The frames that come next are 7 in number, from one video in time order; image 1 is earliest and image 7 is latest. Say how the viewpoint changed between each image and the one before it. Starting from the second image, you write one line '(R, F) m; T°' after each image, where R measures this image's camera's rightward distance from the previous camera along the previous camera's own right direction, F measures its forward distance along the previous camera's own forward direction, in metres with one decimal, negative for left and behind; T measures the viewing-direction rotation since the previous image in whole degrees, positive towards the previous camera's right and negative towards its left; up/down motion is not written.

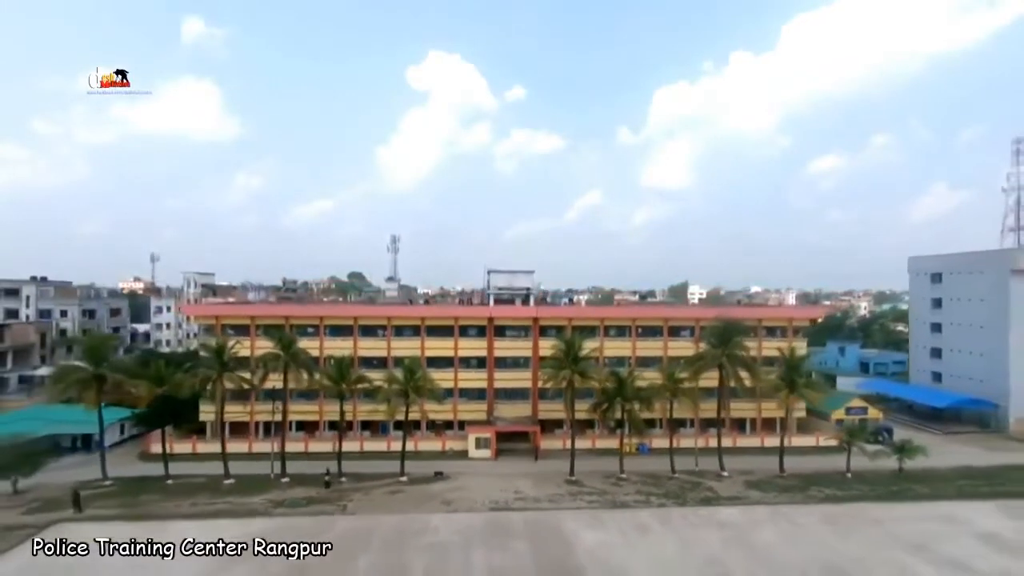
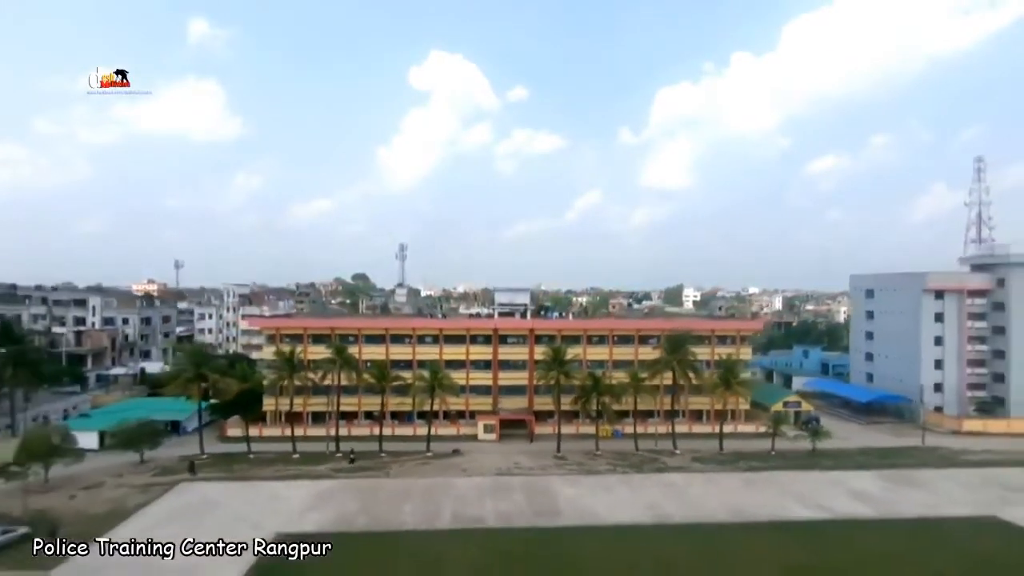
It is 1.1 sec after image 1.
(0.0, -4.7) m; 0°
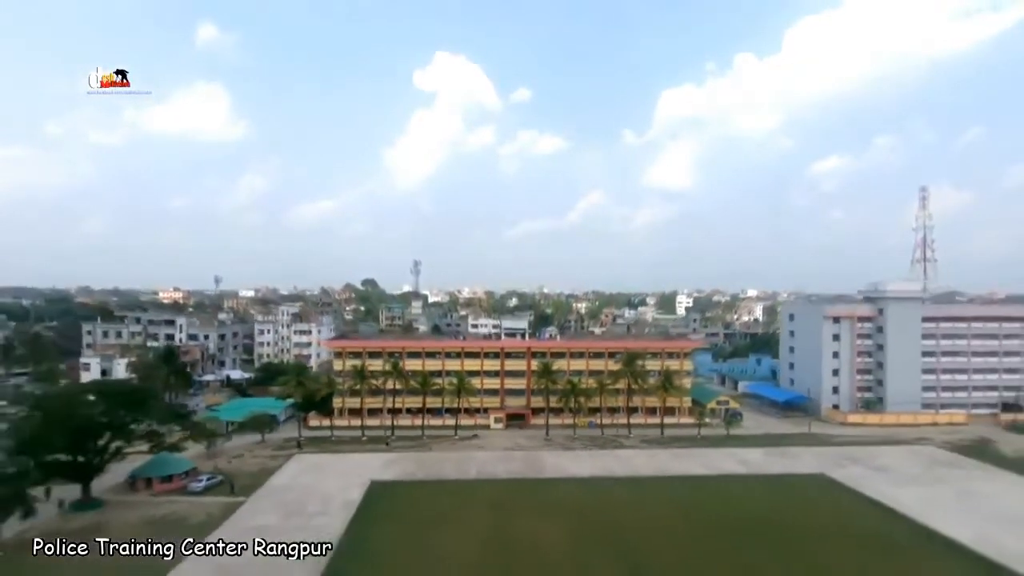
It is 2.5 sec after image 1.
(0.0, -8.7) m; 0°
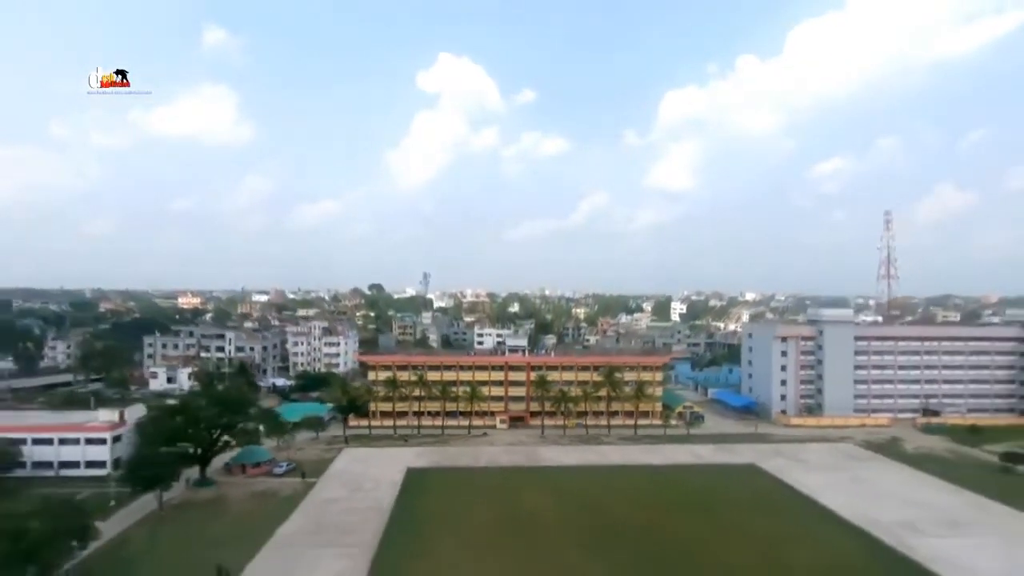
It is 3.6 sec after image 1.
(0.0, -7.1) m; 0°
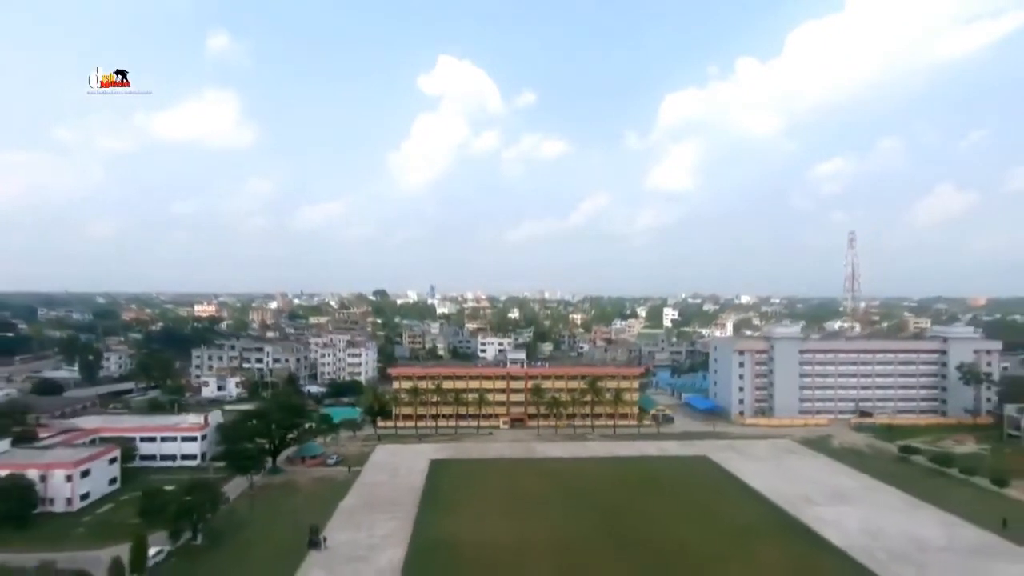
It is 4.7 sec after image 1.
(0.0, -7.9) m; 0°
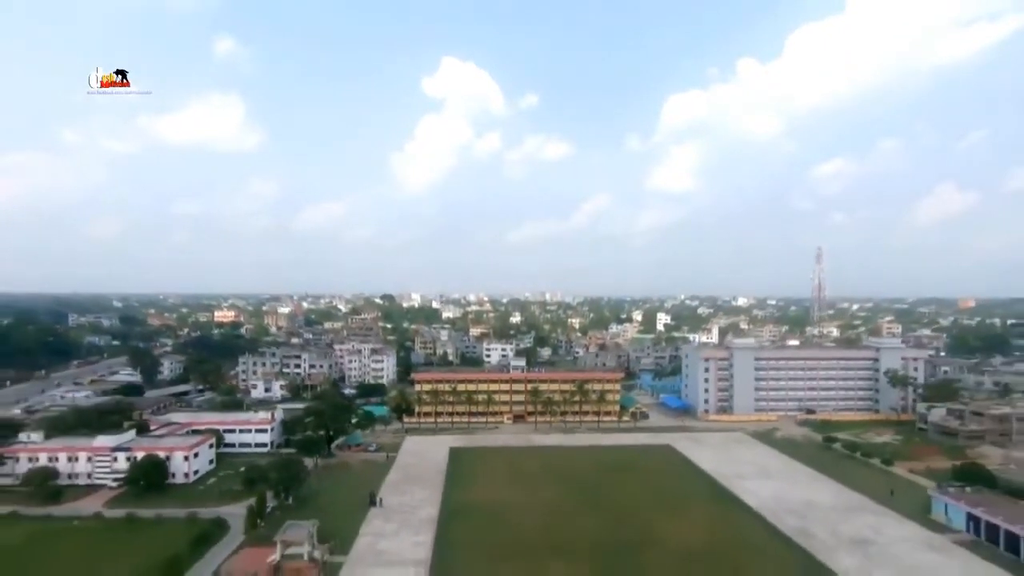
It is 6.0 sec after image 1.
(-0.1, -9.6) m; 0°
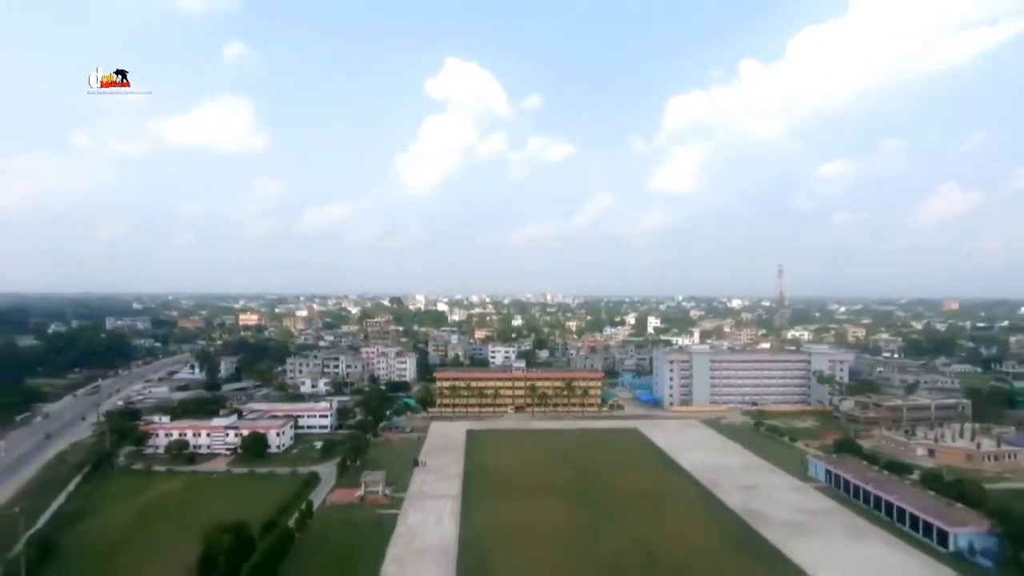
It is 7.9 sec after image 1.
(-0.1, -14.1) m; 0°
